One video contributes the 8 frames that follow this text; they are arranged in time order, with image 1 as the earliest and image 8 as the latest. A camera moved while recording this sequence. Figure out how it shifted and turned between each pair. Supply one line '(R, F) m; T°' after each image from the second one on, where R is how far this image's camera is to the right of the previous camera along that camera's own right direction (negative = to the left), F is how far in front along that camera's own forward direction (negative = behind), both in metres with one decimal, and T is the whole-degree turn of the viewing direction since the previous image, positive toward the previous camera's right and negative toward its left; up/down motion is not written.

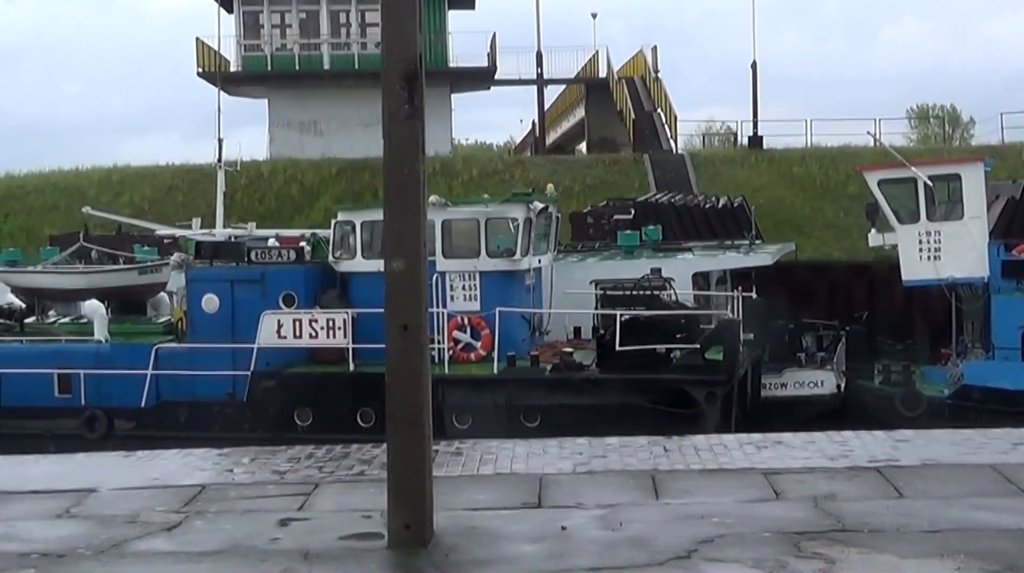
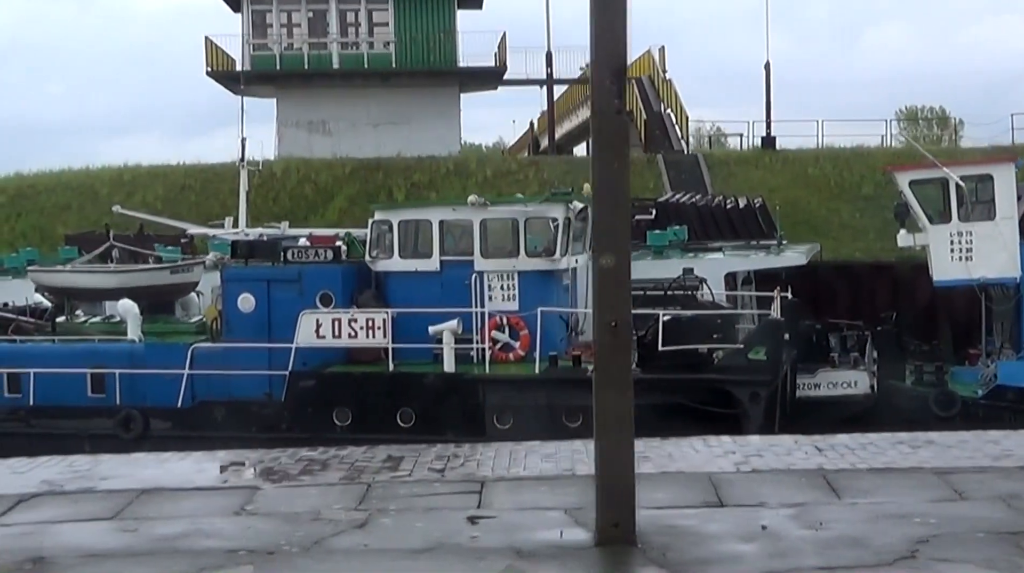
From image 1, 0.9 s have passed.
(-0.5, 0.0) m; 0°
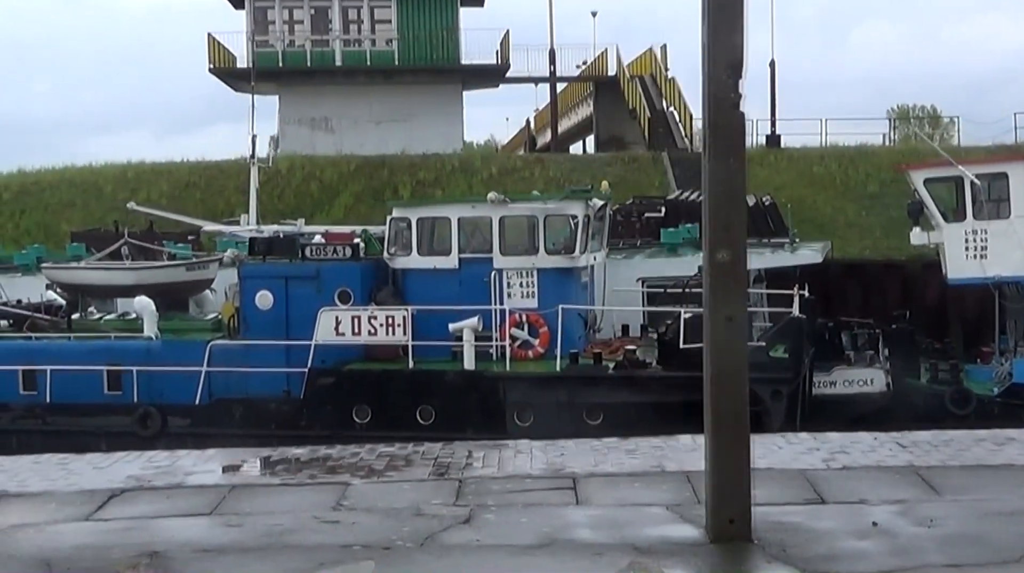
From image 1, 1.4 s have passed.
(-0.3, 0.0) m; 0°
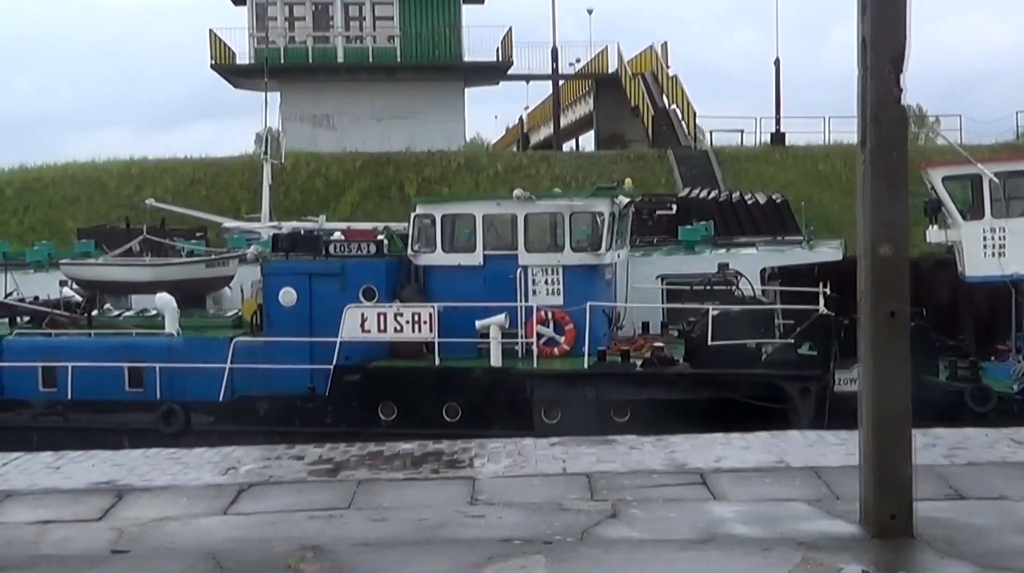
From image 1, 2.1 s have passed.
(-0.4, 0.0) m; +1°
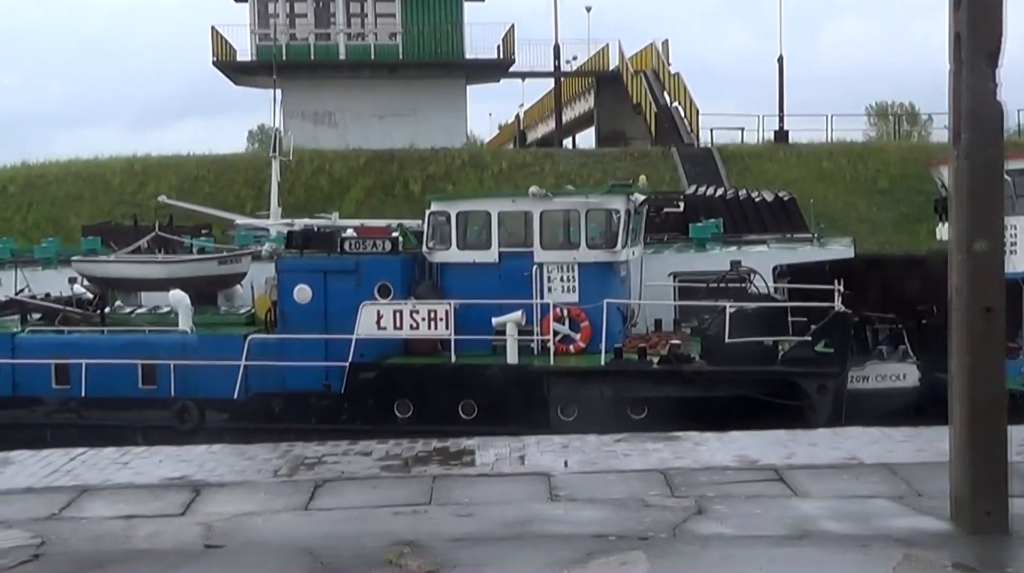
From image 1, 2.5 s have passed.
(-0.2, 0.0) m; 0°
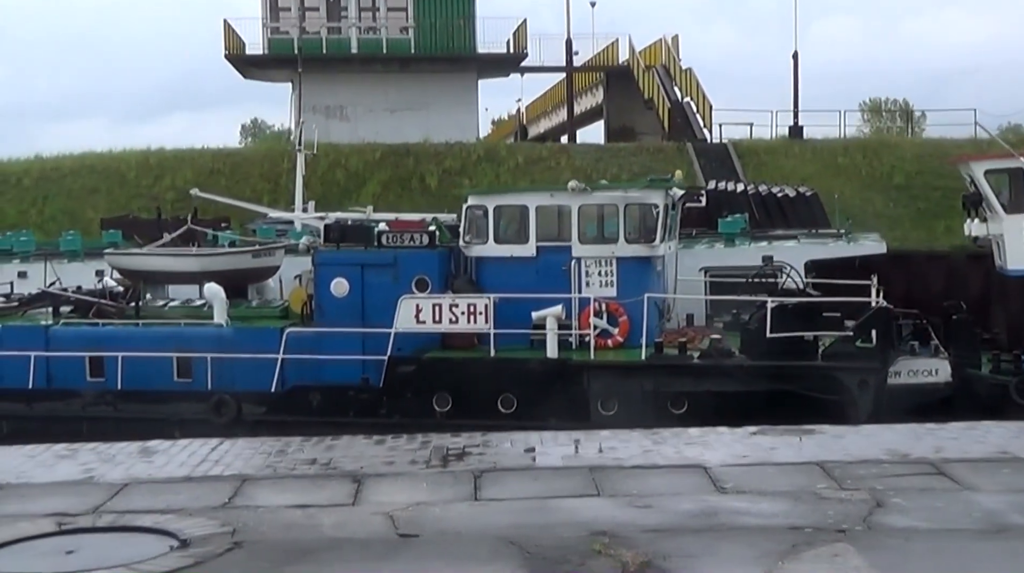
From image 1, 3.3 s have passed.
(-0.4, 0.0) m; 0°
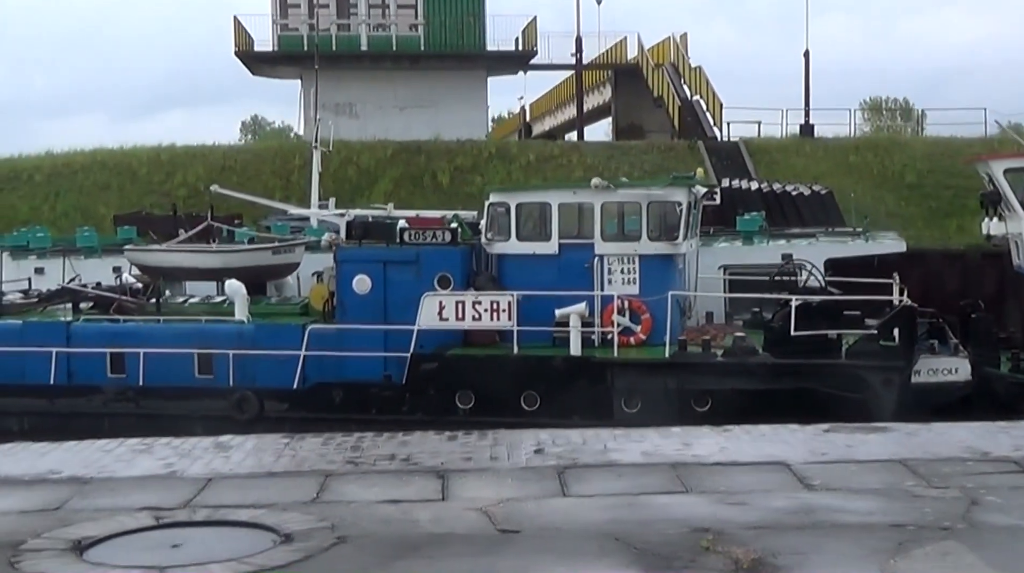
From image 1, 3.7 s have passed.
(-0.2, 0.0) m; 0°
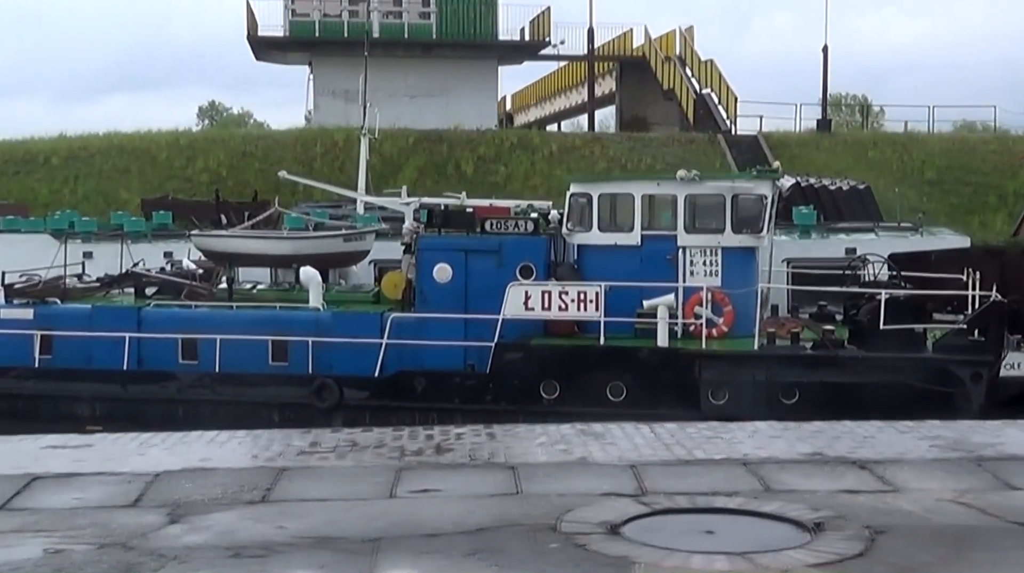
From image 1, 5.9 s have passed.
(-1.2, 0.0) m; +1°
